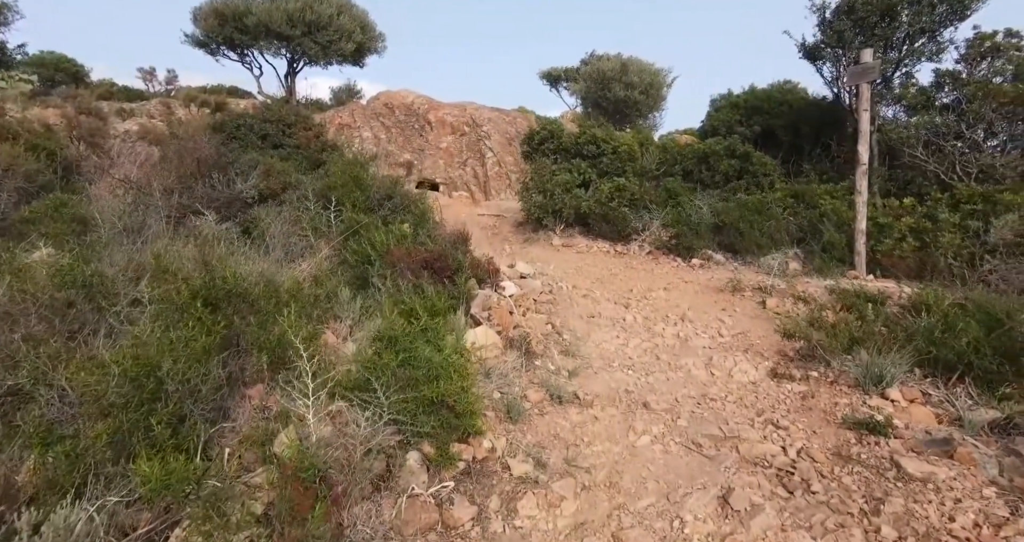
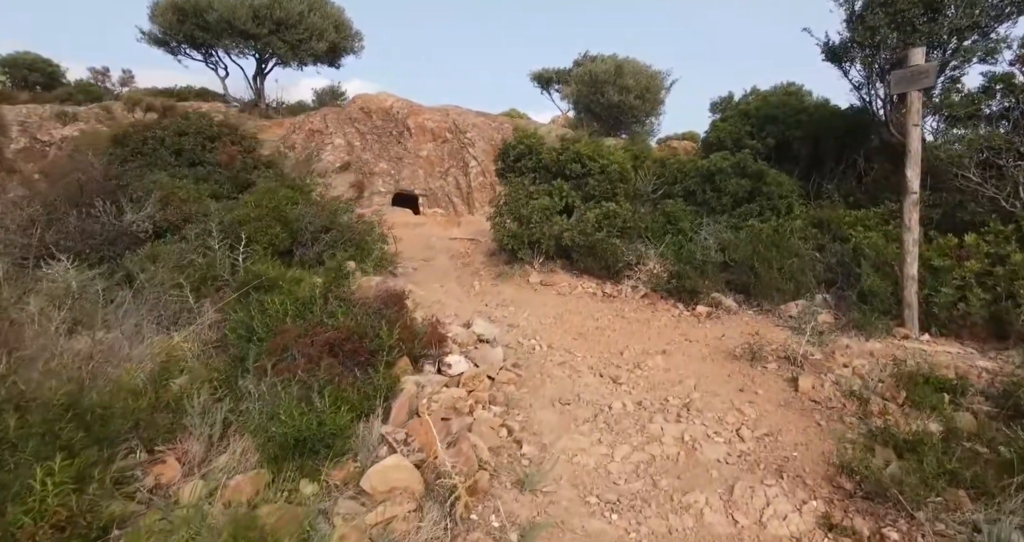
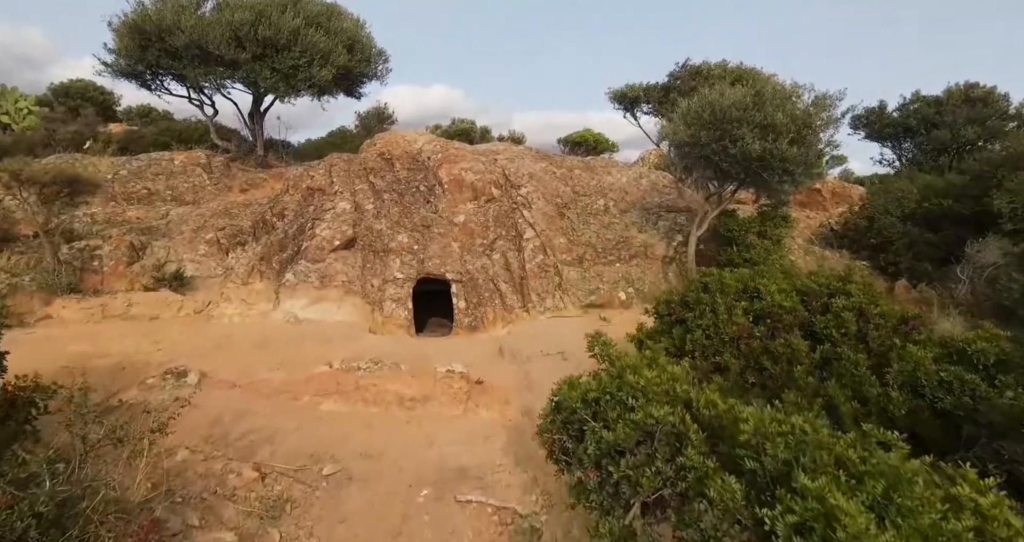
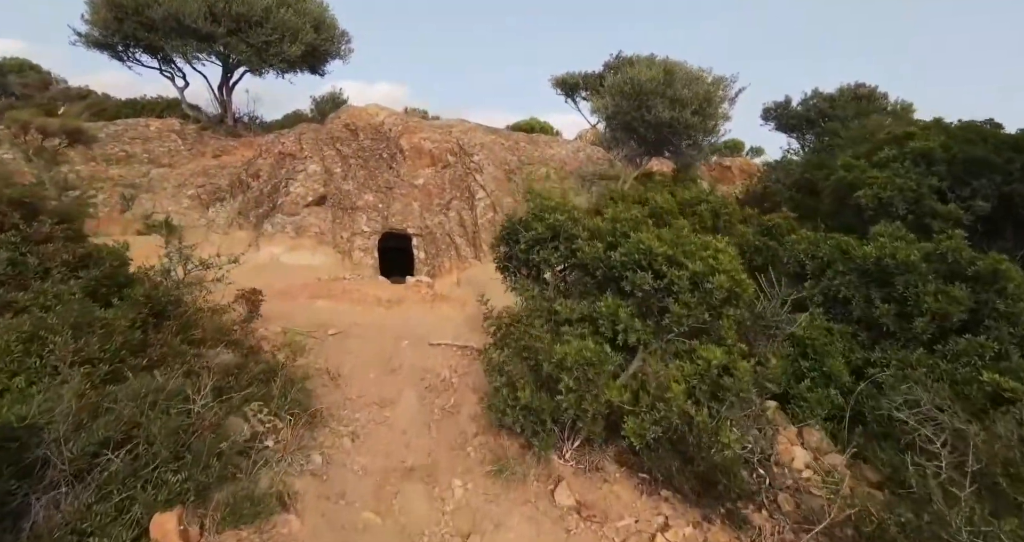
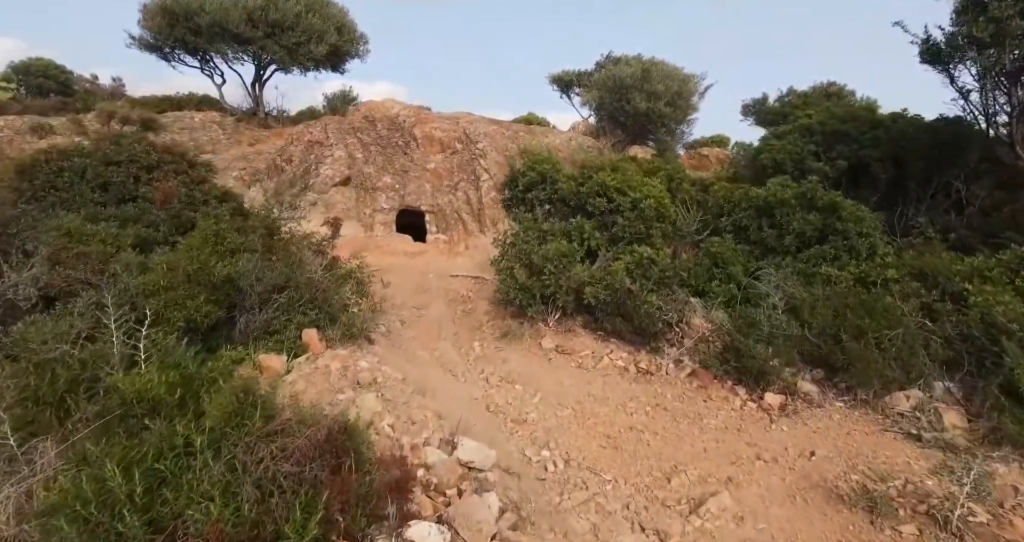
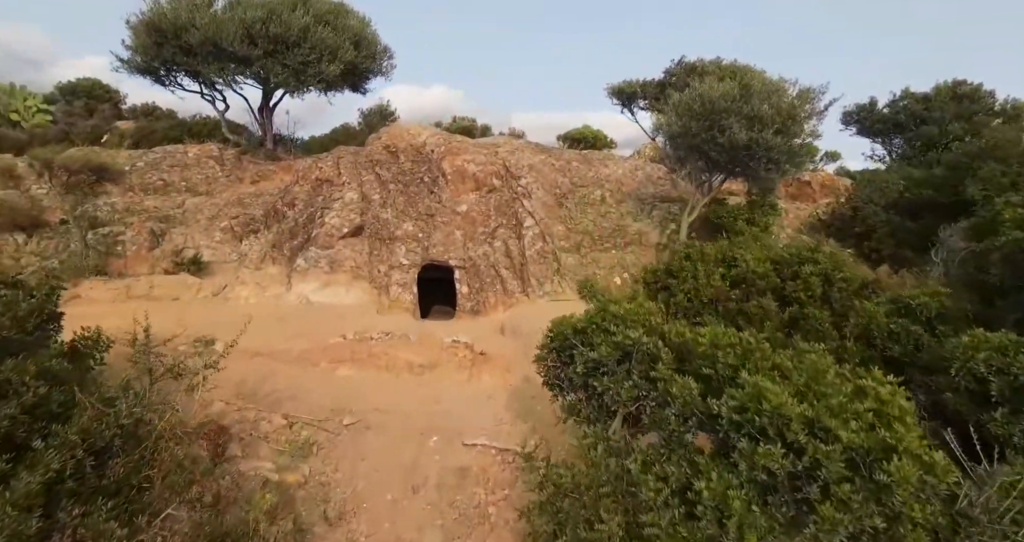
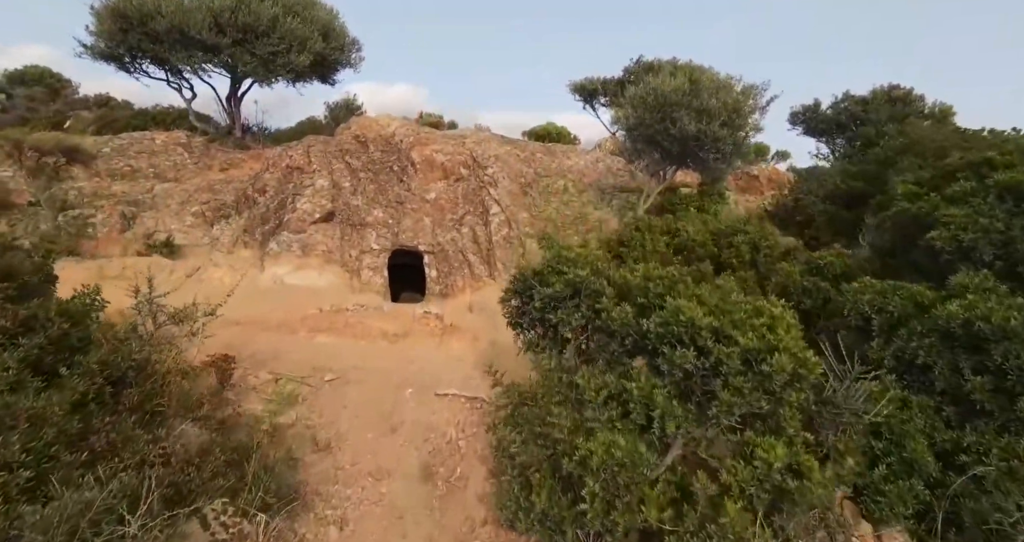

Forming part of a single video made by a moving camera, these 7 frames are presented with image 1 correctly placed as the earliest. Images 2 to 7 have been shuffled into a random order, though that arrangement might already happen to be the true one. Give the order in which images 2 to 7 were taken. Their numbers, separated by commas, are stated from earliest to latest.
2, 5, 4, 7, 6, 3
